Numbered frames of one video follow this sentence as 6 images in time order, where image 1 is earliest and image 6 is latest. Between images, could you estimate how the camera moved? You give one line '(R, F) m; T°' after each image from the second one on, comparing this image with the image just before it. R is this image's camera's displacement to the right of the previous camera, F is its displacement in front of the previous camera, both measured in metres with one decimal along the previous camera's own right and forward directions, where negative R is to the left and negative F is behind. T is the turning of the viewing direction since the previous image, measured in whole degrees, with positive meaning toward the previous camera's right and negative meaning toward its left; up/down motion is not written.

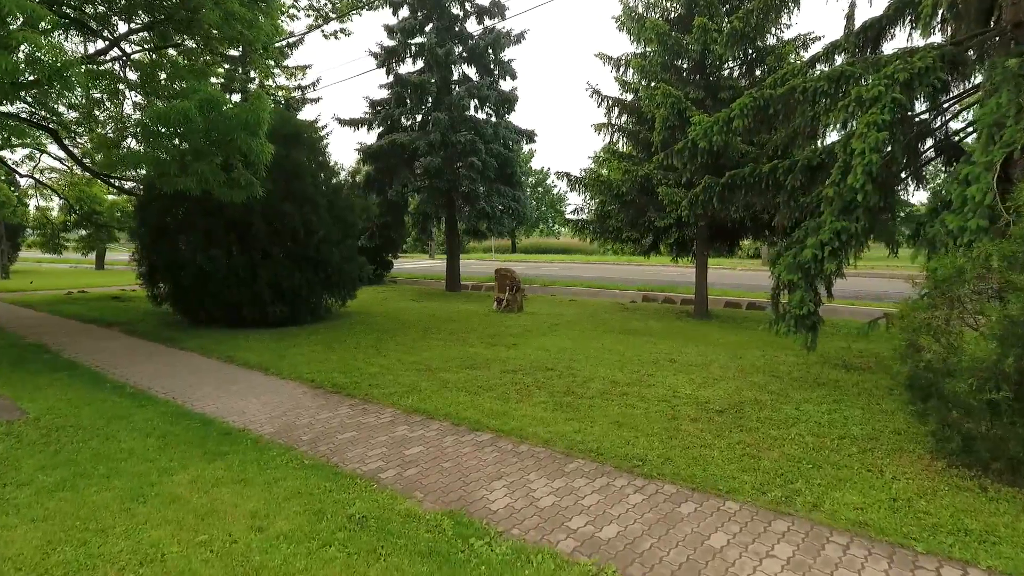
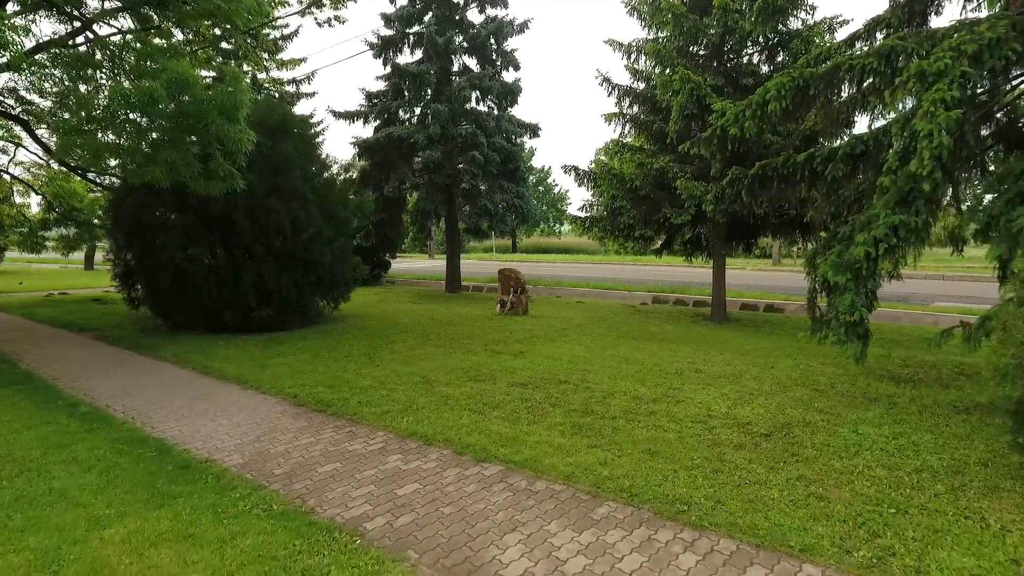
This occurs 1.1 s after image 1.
(-0.1, +0.8) m; 0°
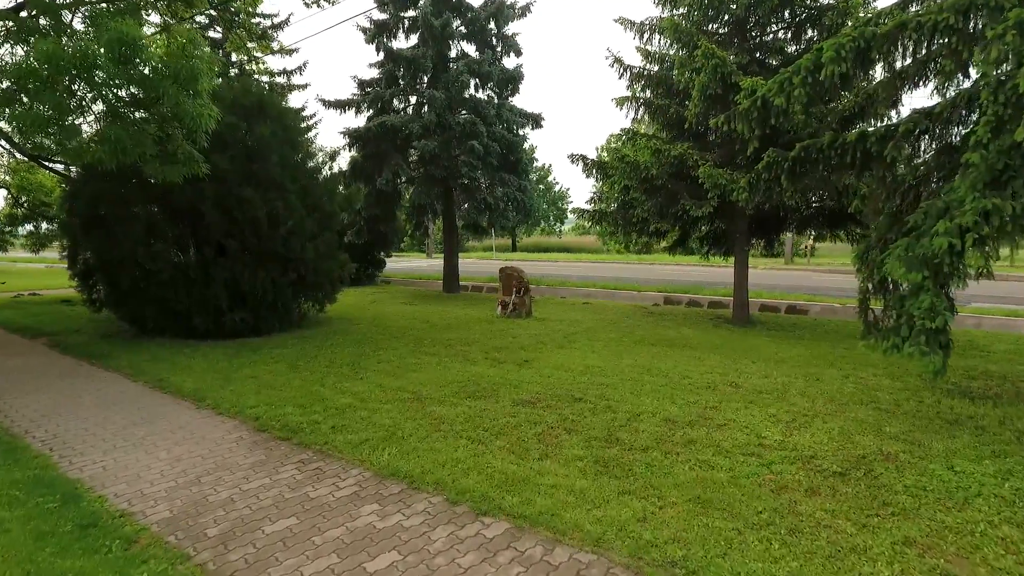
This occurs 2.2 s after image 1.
(0.0, +1.0) m; 0°
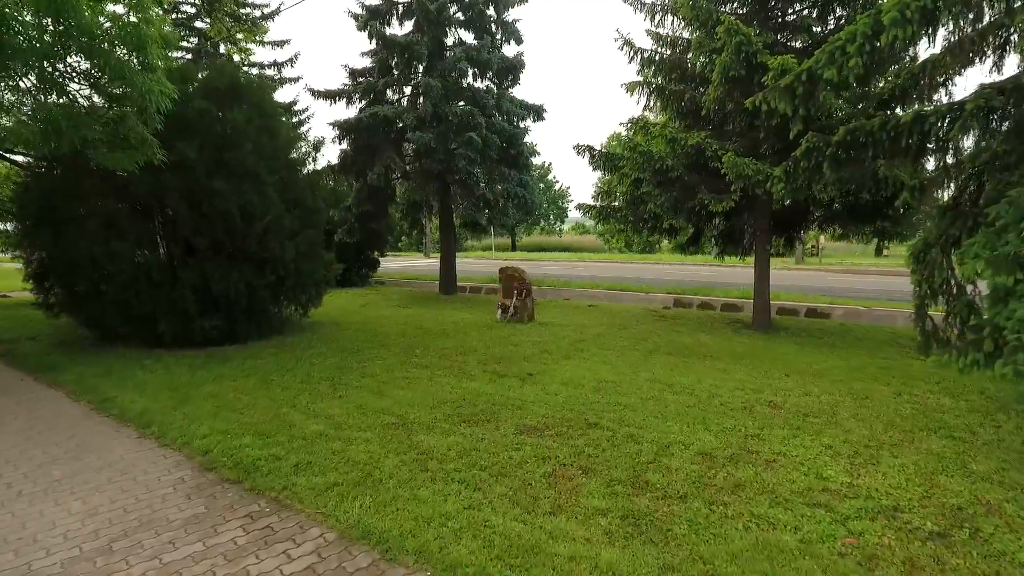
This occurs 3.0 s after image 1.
(0.0, +0.8) m; 0°
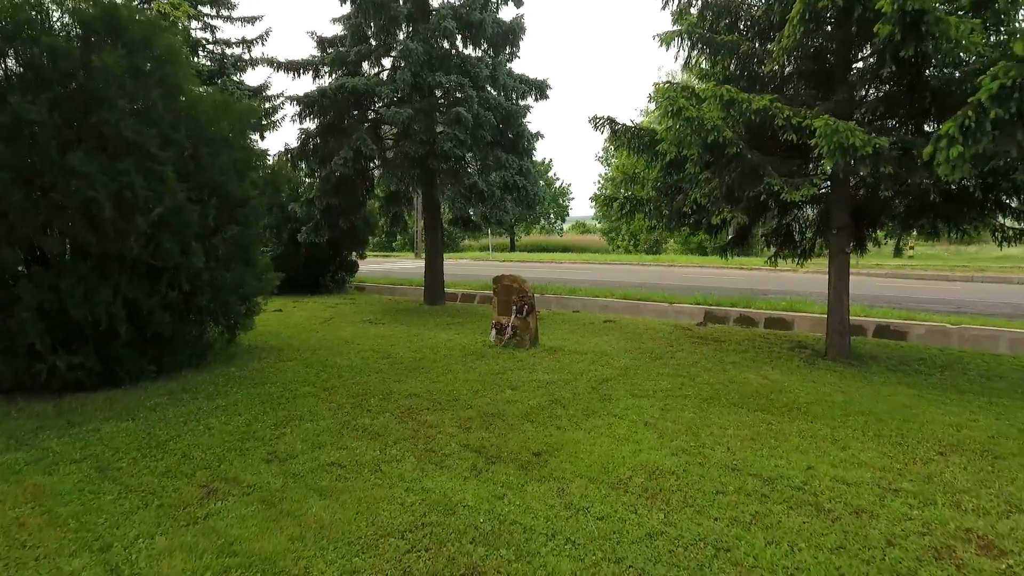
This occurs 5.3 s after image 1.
(0.0, +2.3) m; 0°
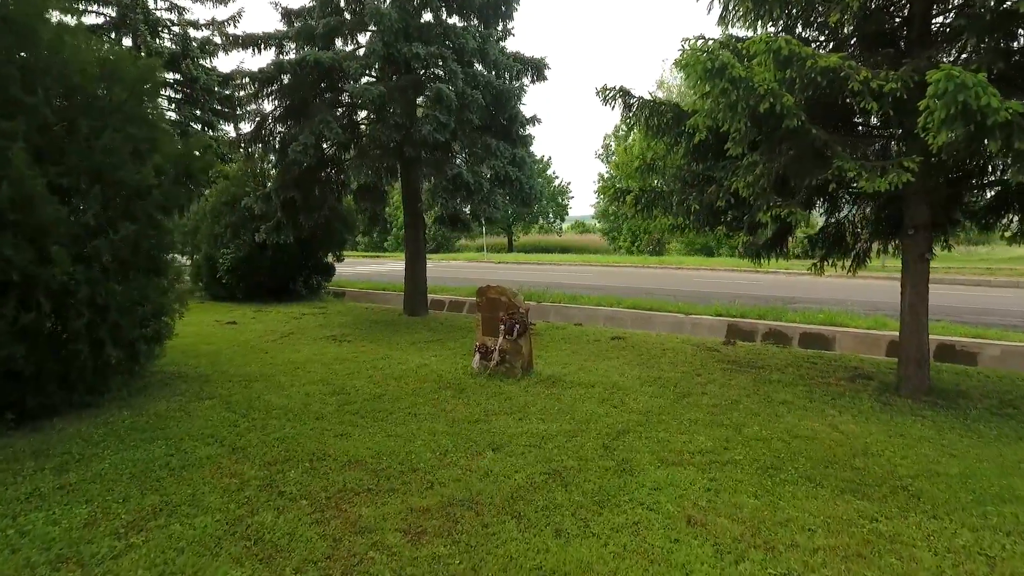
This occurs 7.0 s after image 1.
(+0.1, +1.5) m; 0°
